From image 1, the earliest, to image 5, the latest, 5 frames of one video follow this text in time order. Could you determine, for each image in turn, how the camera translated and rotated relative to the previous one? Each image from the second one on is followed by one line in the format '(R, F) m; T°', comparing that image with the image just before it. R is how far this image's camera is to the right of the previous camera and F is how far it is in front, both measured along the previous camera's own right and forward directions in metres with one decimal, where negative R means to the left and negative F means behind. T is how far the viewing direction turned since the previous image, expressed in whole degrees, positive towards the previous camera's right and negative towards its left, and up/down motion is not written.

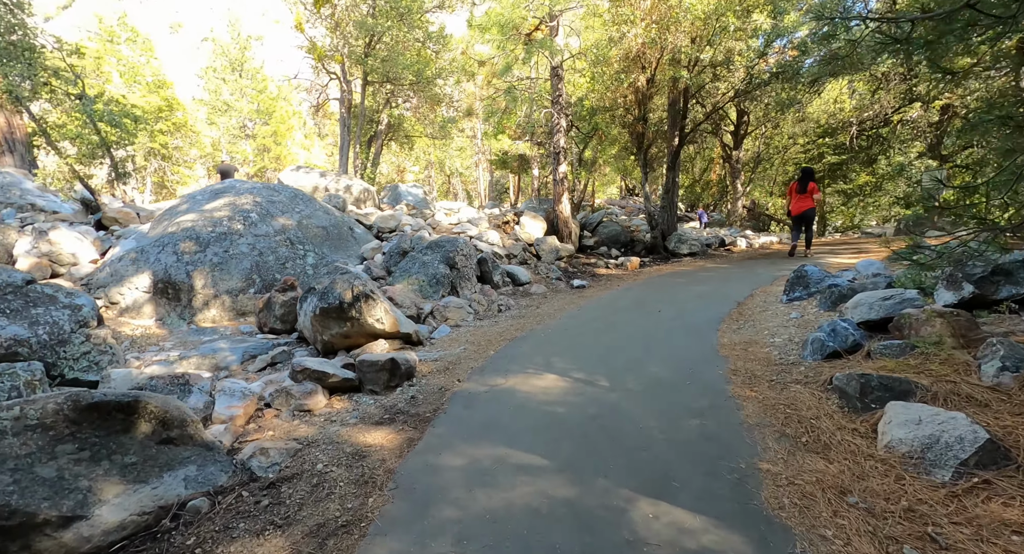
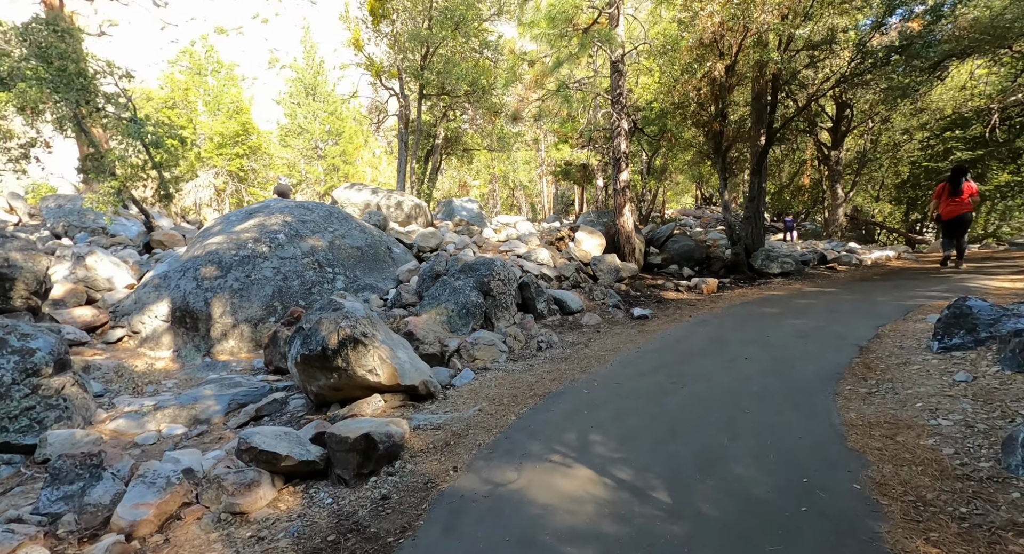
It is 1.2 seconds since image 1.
(+0.4, +2.0) m; -7°
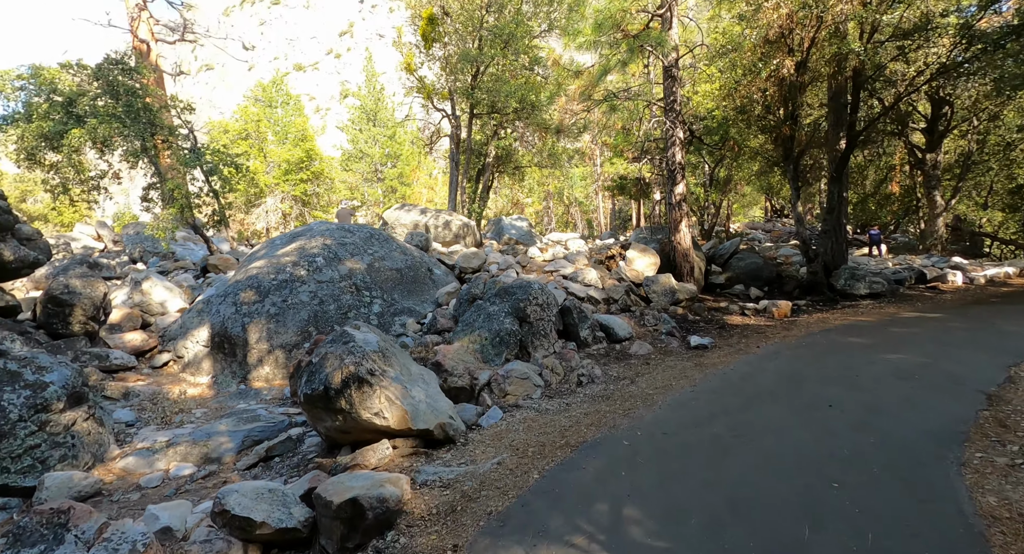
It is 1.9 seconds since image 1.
(+0.3, +0.9) m; -6°
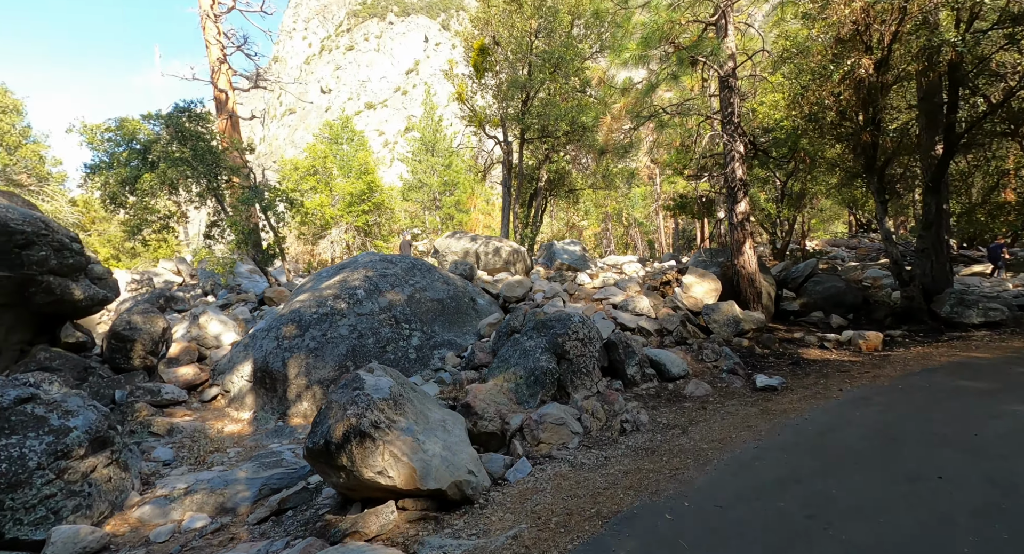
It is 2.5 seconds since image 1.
(+0.3, +0.8) m; -6°
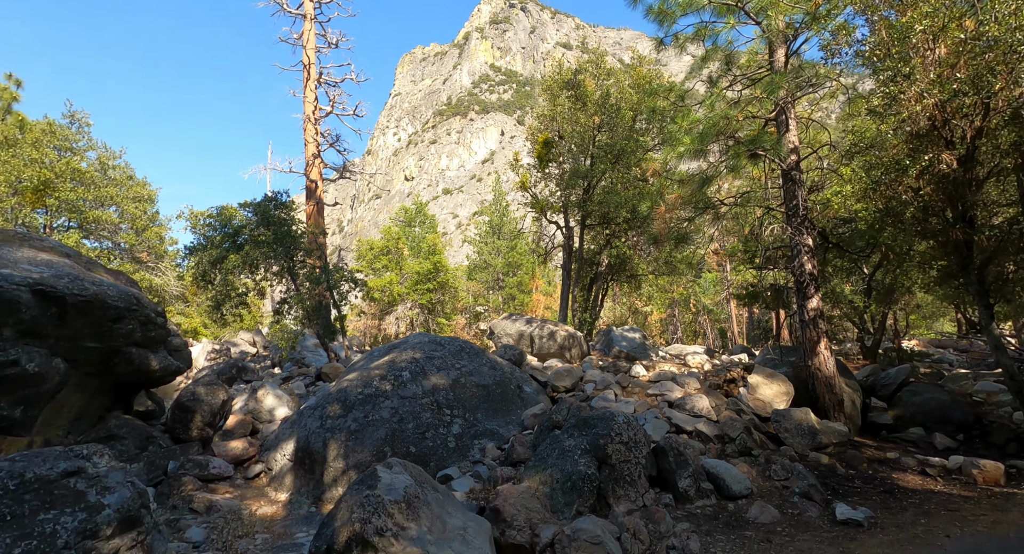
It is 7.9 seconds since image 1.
(+0.3, +0.6) m; -6°
